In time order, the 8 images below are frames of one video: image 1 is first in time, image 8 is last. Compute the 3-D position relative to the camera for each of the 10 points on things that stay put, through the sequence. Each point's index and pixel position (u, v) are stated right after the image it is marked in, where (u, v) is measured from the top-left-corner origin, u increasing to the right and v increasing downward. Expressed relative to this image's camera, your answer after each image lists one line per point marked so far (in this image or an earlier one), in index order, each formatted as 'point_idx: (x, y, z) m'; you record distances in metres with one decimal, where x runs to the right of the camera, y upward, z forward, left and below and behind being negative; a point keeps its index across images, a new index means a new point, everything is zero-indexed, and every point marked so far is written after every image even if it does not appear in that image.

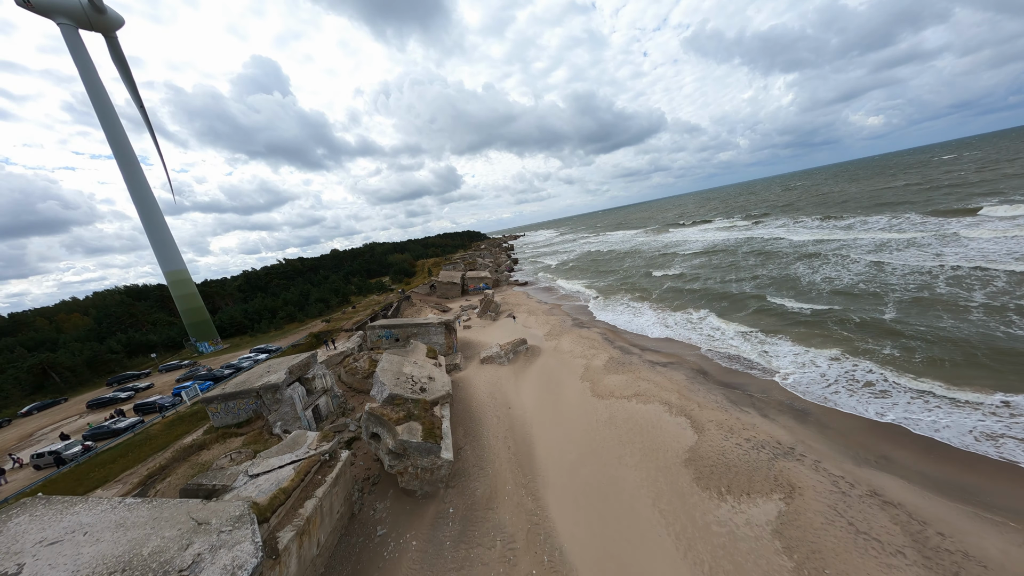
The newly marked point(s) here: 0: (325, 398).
0: (-8.9, -5.2, +15.9) m
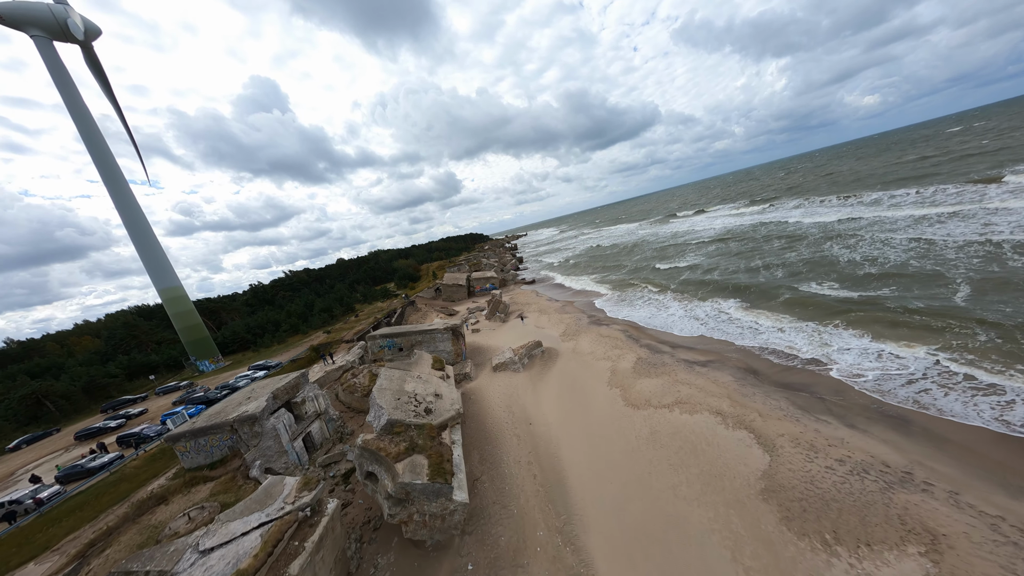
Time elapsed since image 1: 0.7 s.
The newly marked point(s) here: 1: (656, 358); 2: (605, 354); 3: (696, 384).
0: (-8.1, -5.6, +13.9) m
1: (+7.1, -3.4, +16.3) m
2: (+5.0, -3.6, +17.9) m
3: (+7.4, -3.9, +13.3) m
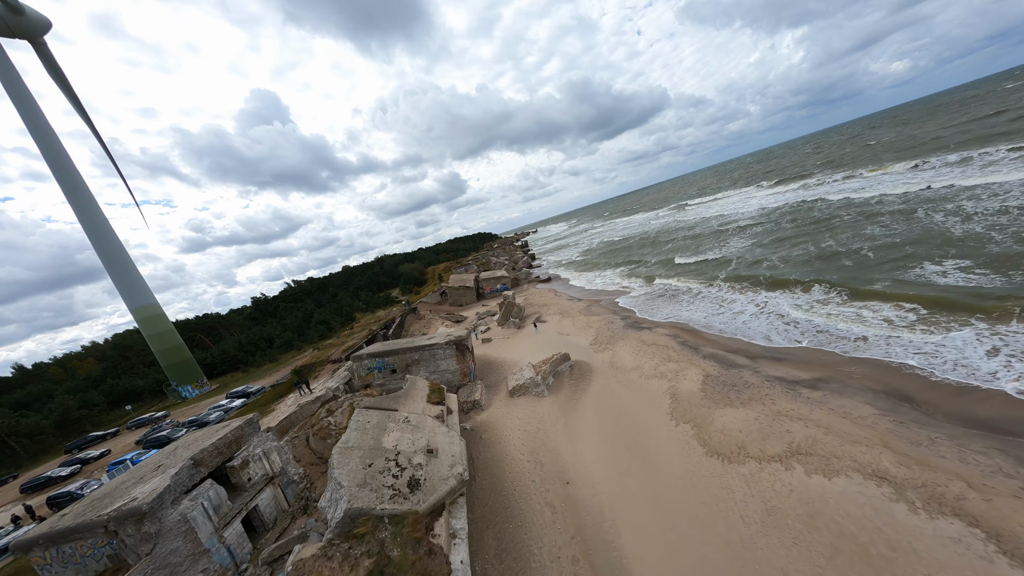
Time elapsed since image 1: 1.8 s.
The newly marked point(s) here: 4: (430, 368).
0: (-7.2, -6.0, +10.0) m
1: (+7.9, -3.1, +11.8) m
2: (+5.9, -3.3, +13.5) m
3: (+8.1, -3.5, +8.9) m
4: (-4.1, -4.0, +16.4) m
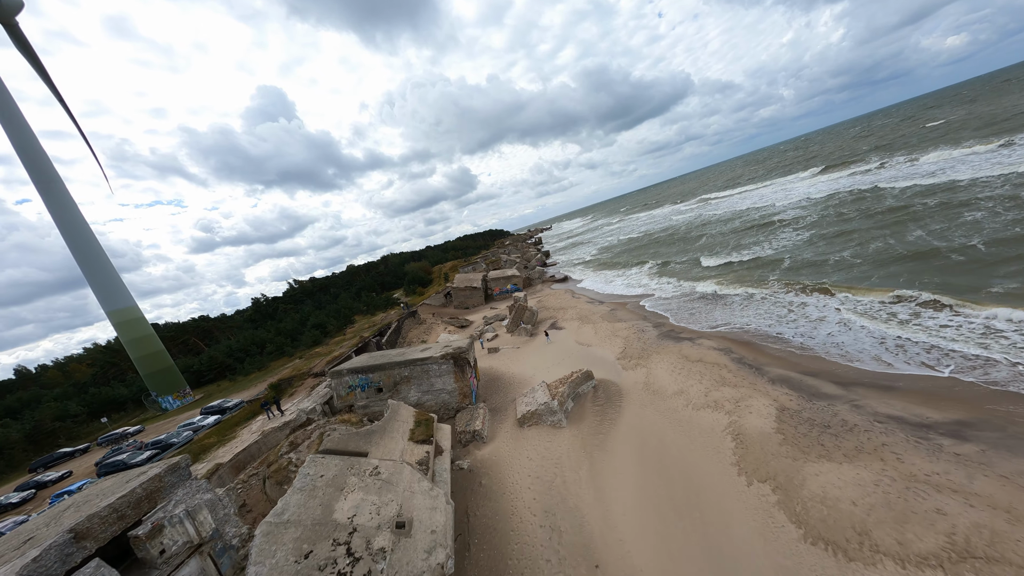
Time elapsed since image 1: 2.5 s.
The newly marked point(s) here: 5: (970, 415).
0: (-7.0, -6.2, +7.3) m
1: (+8.1, -3.2, +8.9) m
2: (+6.1, -3.5, +10.6) m
3: (+8.3, -3.7, +5.9) m
4: (-3.7, -4.2, +13.7) m
5: (+10.0, -2.8, +7.3) m
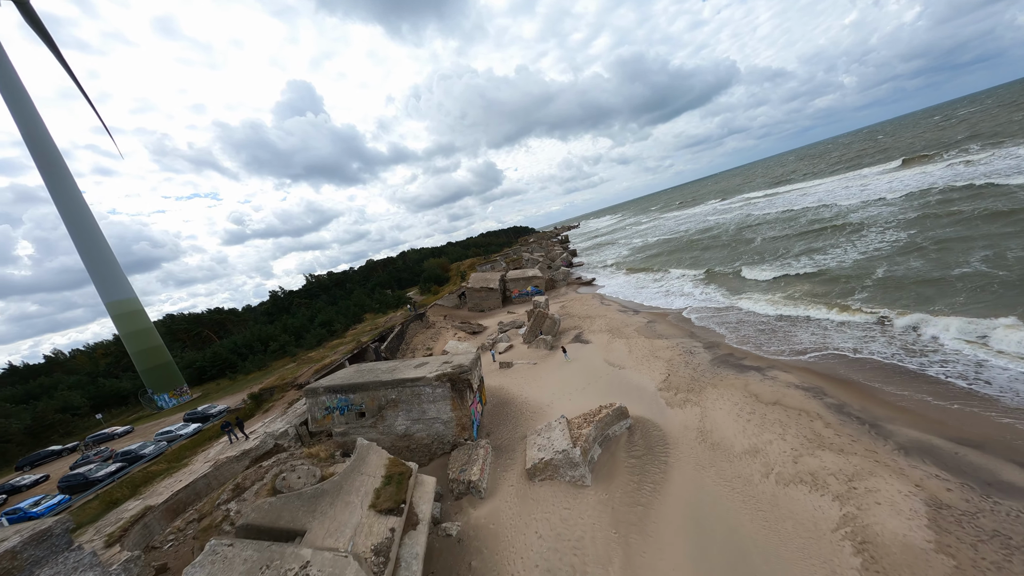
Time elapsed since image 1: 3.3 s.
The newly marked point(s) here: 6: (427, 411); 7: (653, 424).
0: (-7.1, -6.2, +5.0) m
1: (+8.2, -3.7, +5.6) m
2: (+6.3, -3.9, +7.5) m
3: (+8.2, -4.2, +2.6) m
4: (-3.4, -4.3, +11.1) m
5: (+9.9, -3.4, +3.9) m
6: (-2.9, -4.2, +11.1) m
7: (+4.2, -4.1, +10.2) m
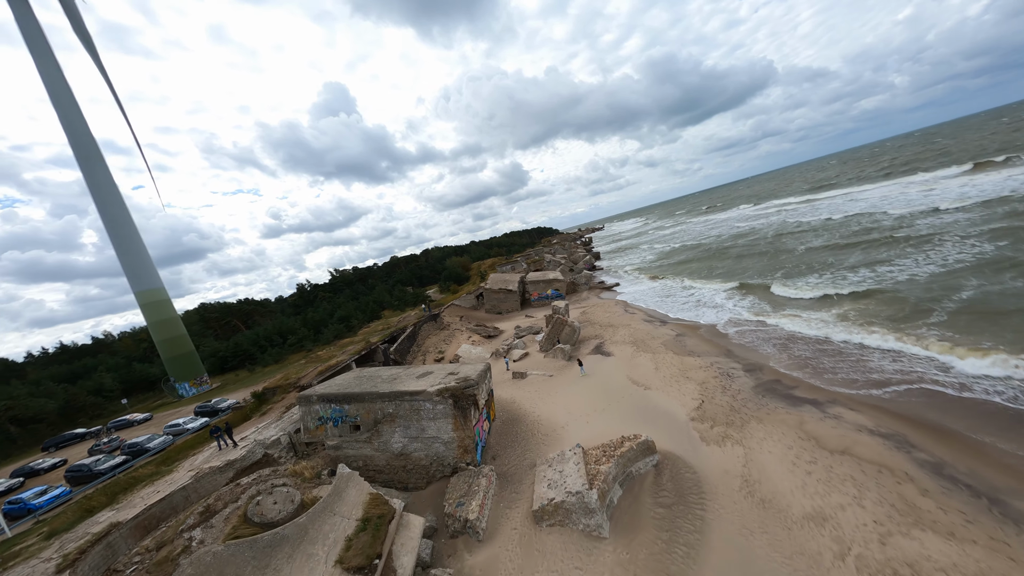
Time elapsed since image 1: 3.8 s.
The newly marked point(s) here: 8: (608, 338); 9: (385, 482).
0: (-7.3, -6.2, +4.2) m
1: (+8.1, -4.2, +3.8) m
2: (+6.3, -4.3, +5.7) m
3: (+7.9, -4.7, +0.8) m
4: (-3.1, -4.4, +10.0) m
5: (+9.7, -3.9, +1.9) m
6: (-2.6, -4.3, +10.0) m
7: (+4.4, -4.5, +8.6) m
8: (+5.4, -2.8, +19.3) m
9: (-3.9, -6.0, +10.3) m
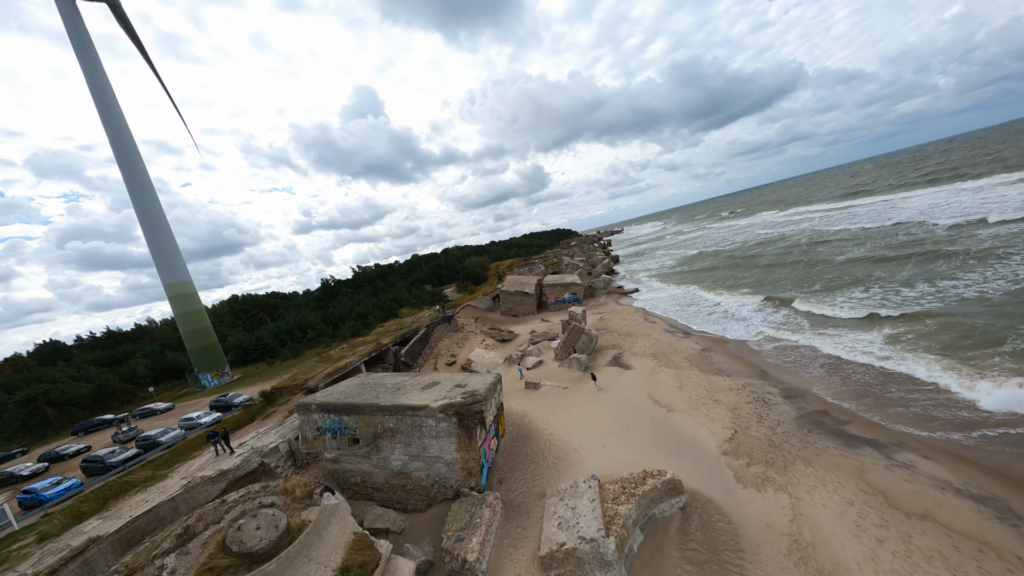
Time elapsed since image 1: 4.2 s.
0: (-7.5, -6.2, +3.7) m
1: (+7.9, -4.7, +2.4) m
2: (+6.3, -4.8, +4.4) m
3: (+7.5, -5.2, -0.6) m
4: (-2.9, -4.6, +9.3) m
5: (+9.5, -4.5, +0.5) m
6: (-2.4, -4.5, +9.2) m
7: (+4.6, -4.9, +7.4) m
8: (+6.2, -3.3, +18.0) m
9: (-3.7, -6.2, +9.6) m
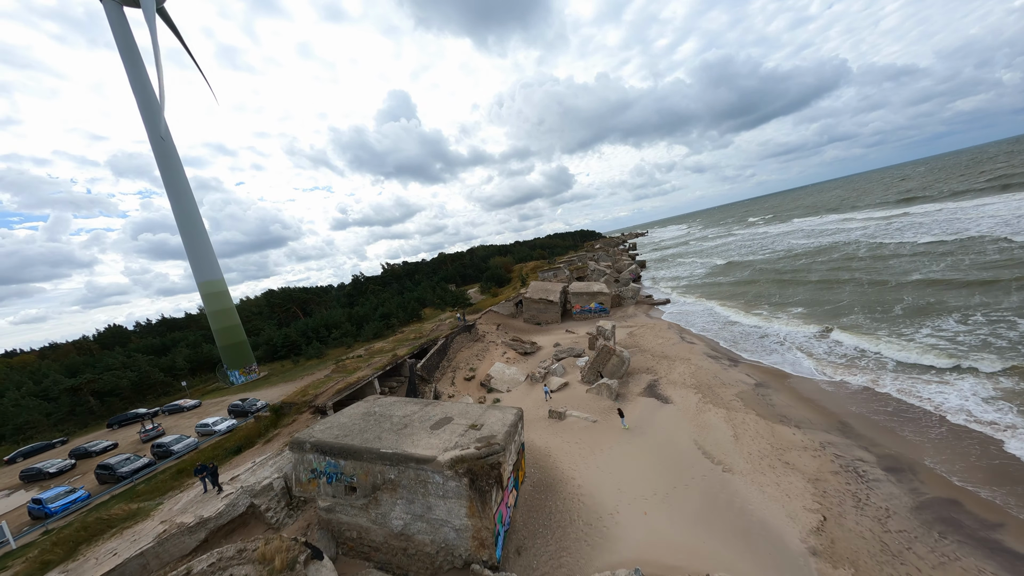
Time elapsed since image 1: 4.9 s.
0: (-7.4, -6.8, +2.6) m
1: (+7.8, -5.7, +0.1) m
2: (+6.4, -5.7, +2.2) m
3: (+7.2, -6.2, -2.9) m
4: (-2.4, -5.2, +7.8) m
5: (+9.2, -5.5, -2.0) m
6: (-1.9, -5.1, +7.7) m
7: (+4.9, -5.7, +5.4) m
8: (+7.4, -4.1, +15.8) m
9: (-3.2, -6.8, +8.2) m
